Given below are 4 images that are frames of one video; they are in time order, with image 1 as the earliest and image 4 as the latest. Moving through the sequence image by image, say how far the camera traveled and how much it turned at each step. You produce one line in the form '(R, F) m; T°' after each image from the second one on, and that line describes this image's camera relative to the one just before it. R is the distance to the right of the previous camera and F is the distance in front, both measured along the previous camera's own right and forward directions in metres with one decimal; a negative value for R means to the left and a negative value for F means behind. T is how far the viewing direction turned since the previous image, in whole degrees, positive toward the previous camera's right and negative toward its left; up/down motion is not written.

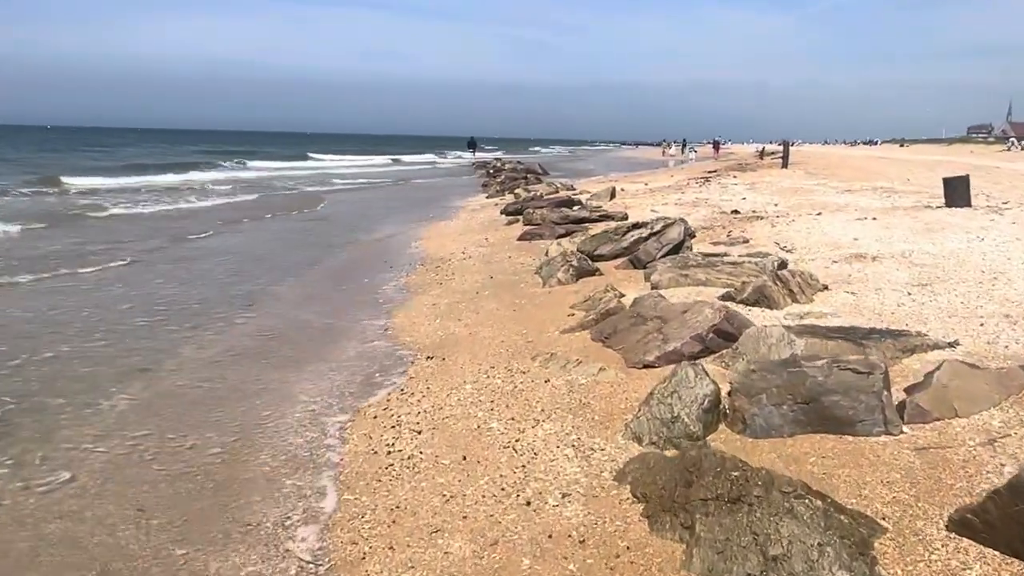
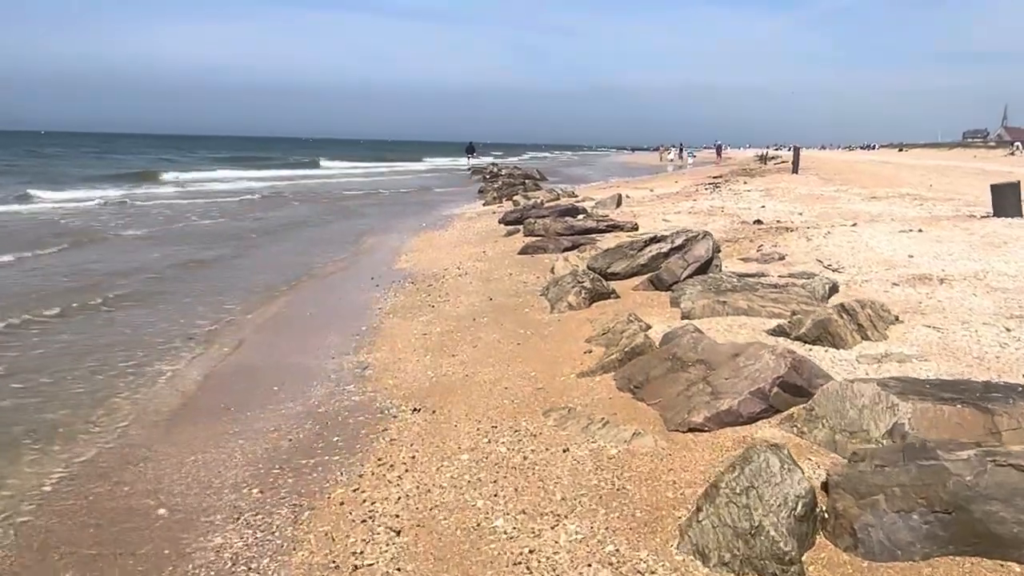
(-0.1, +2.0) m; 0°
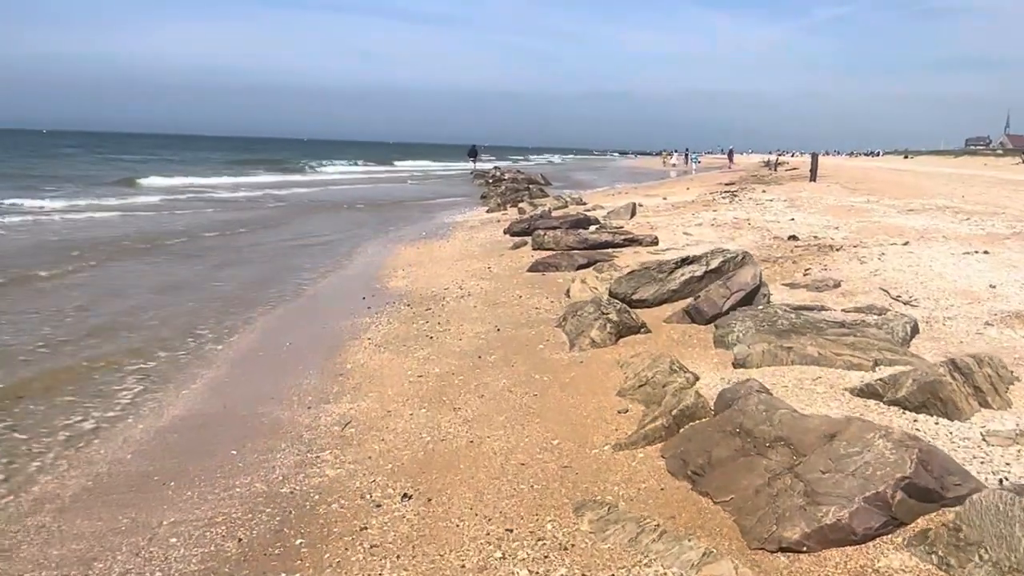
(-0.1, +1.9) m; 0°
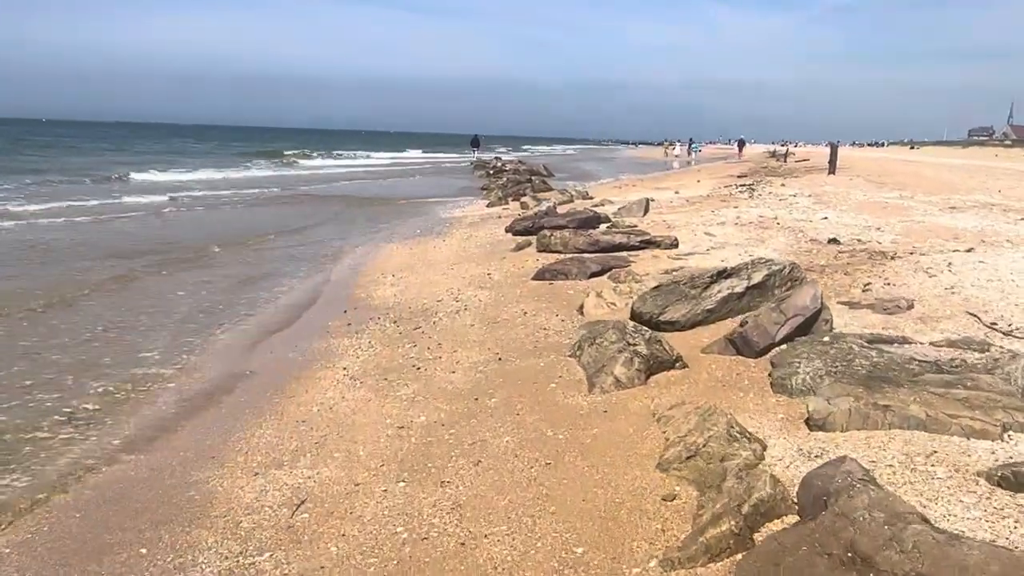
(0.0, +2.1) m; 0°
